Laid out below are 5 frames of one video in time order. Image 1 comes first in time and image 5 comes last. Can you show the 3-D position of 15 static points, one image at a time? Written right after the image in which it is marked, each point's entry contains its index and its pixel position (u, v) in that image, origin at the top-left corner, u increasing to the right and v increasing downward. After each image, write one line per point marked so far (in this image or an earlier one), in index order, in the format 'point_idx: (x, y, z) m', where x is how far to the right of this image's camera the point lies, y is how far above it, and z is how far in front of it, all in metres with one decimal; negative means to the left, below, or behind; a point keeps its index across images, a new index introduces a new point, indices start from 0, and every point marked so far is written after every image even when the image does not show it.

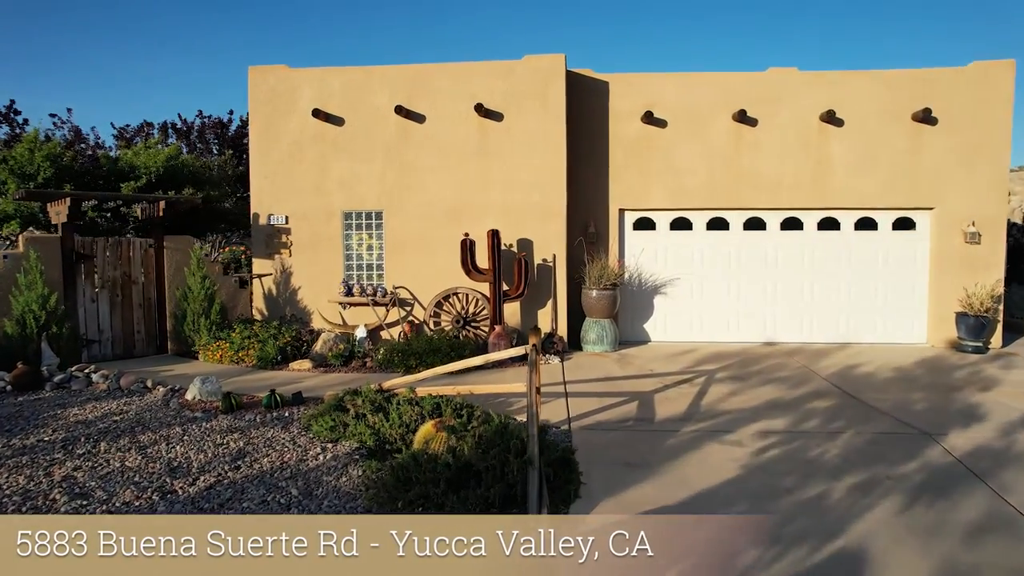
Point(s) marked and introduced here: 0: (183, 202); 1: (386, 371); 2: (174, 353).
0: (-5.4, +1.4, +11.0) m
1: (-1.9, -1.3, +10.1) m
2: (-5.5, -1.1, +11.0) m
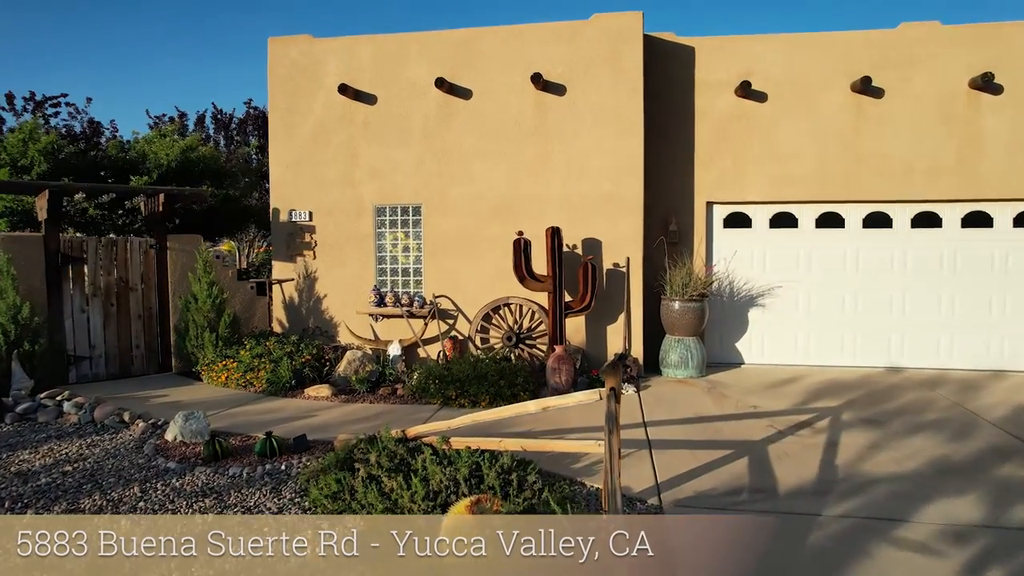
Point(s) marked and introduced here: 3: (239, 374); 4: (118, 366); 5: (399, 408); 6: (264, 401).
0: (-4.5, +1.3, +9.4) m
1: (-1.1, -1.4, +8.2) m
2: (-4.7, -1.2, +9.4) m
3: (-3.5, -1.1, +8.7) m
4: (-5.3, -1.1, +9.2) m
5: (-1.4, -1.4, +8.0) m
6: (-3.0, -1.4, +8.2) m
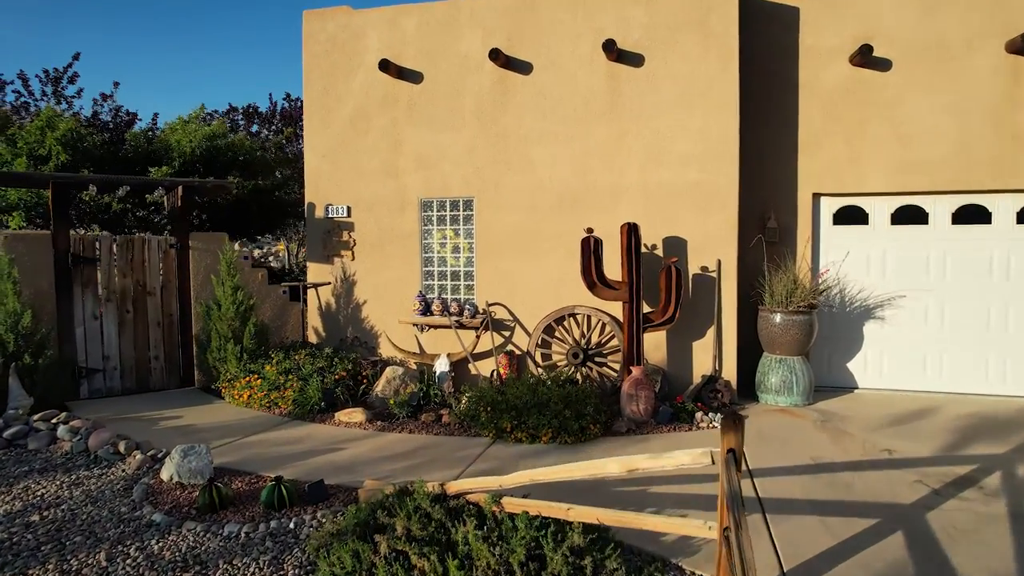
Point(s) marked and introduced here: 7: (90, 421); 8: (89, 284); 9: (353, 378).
0: (-3.7, +1.3, +8.3) m
1: (-0.5, -1.5, +6.8) m
2: (-3.9, -1.3, +8.3) m
3: (-2.8, -1.2, +7.6) m
4: (-4.6, -1.1, +8.2) m
5: (-0.7, -1.5, +6.7) m
6: (-2.3, -1.4, +7.0) m
7: (-4.1, -1.3, +6.6) m
8: (-4.9, +0.1, +7.9) m
9: (-1.9, -1.1, +8.0) m
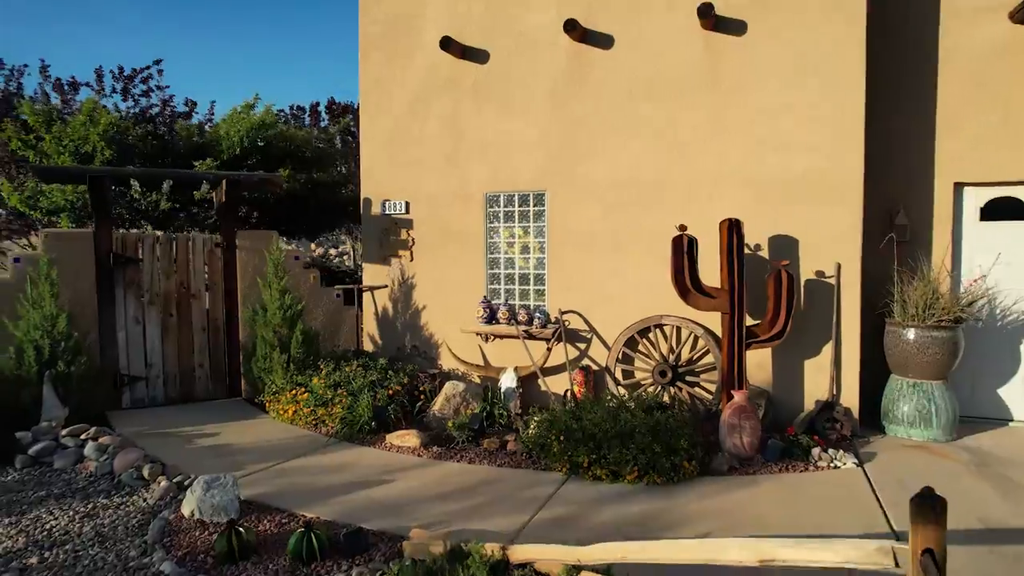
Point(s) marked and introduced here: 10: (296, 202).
0: (-2.9, +1.2, +7.6) m
1: (+0.2, -1.5, +5.8) m
2: (-3.0, -1.3, +7.7) m
3: (-2.0, -1.2, +6.8) m
4: (-3.7, -1.1, +7.6) m
5: (-0.1, -1.5, +5.7) m
6: (-1.6, -1.5, +6.2) m
7: (-3.5, -1.3, +6.0) m
8: (-4.1, 0.0, +7.3) m
9: (-1.1, -1.1, +7.2) m
10: (-3.1, +1.2, +9.6) m
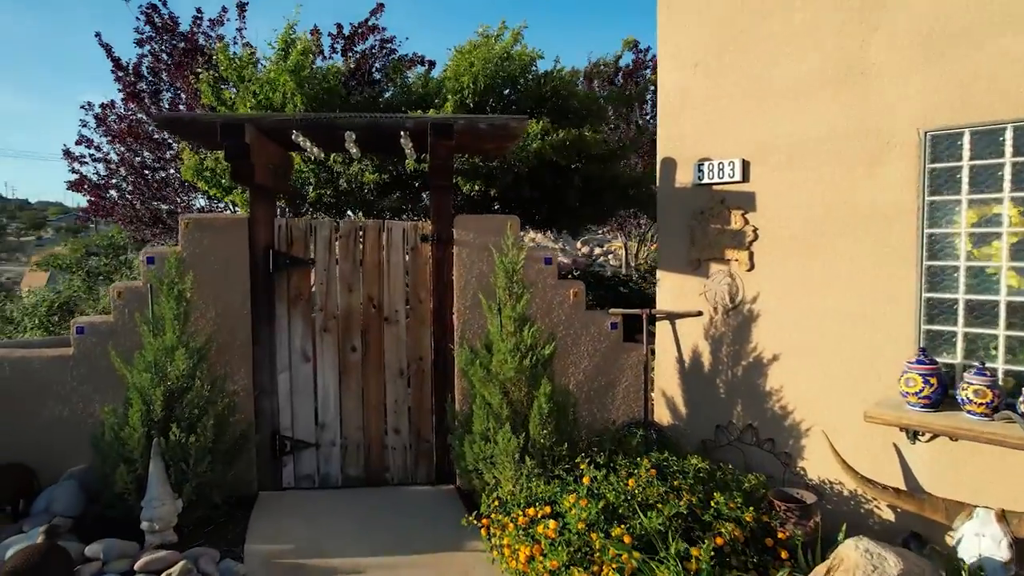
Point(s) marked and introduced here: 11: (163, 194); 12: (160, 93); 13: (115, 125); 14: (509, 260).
0: (-0.1, +1.1, +4.5) m
1: (+1.9, -1.8, +1.7) m
2: (-0.4, -1.4, +4.6) m
3: (+0.2, -1.4, +3.5) m
4: (-1.0, -1.3, +4.8) m
5: (+1.6, -1.8, +1.7) m
6: (+0.4, -1.7, +2.7) m
7: (-1.4, -1.5, +3.2) m
8: (-1.5, -0.1, +4.7) m
9: (+1.2, -1.3, +3.4) m
10: (+0.4, +1.1, +6.4) m
11: (-4.4, +1.2, +8.5) m
12: (-4.4, +2.4, +8.5) m
13: (-5.0, +2.1, +8.6) m
14: (0.0, +0.2, +4.2) m
